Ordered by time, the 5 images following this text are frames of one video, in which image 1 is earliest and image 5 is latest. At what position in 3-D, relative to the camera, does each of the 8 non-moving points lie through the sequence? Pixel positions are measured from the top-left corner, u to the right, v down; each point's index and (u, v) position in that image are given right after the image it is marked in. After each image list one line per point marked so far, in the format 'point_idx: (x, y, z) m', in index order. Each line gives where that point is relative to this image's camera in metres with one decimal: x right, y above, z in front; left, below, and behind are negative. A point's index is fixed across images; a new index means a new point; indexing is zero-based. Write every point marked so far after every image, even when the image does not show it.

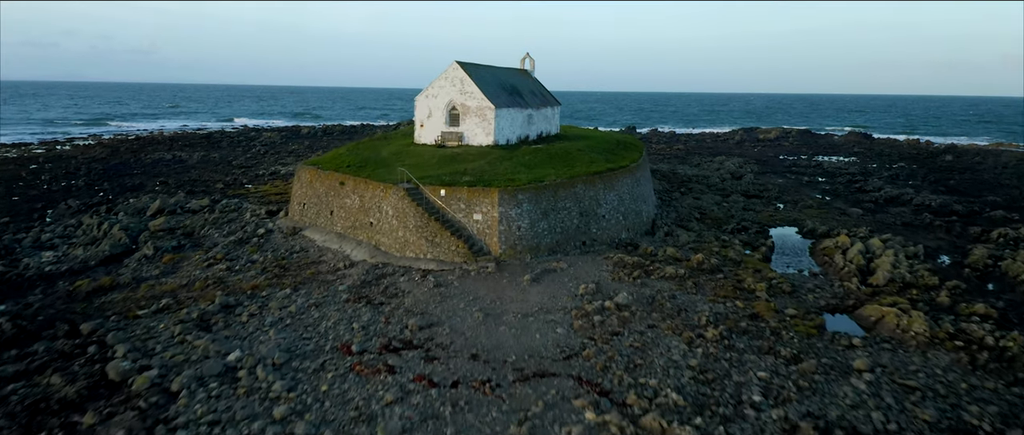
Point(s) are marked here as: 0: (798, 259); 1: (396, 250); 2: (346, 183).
0: (+4.6, -0.7, +19.7) m
1: (-1.6, -0.5, +17.2) m
2: (-2.6, +0.5, +18.9) m
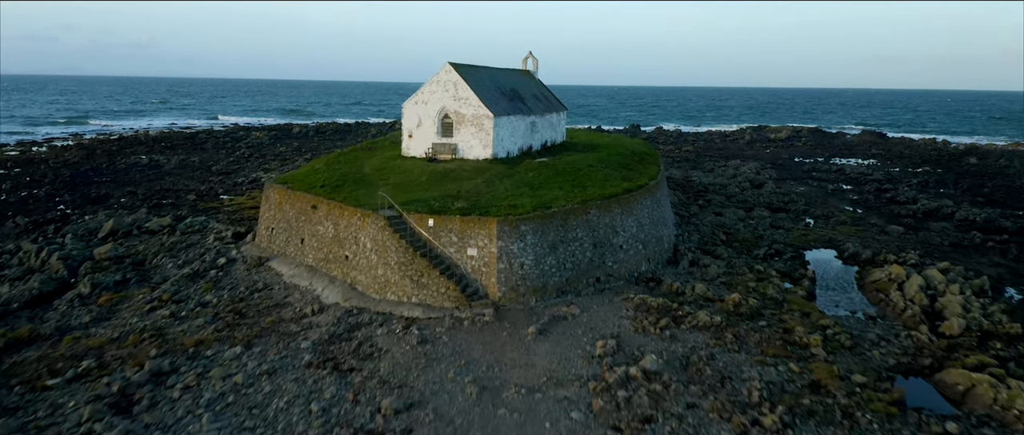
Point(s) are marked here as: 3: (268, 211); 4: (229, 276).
0: (+4.6, -1.1, +16.9) m
1: (-1.6, -0.9, +14.4) m
2: (-2.6, +0.1, +16.1) m
3: (-3.6, +0.1, +18.0) m
4: (-3.8, -0.8, +16.4) m
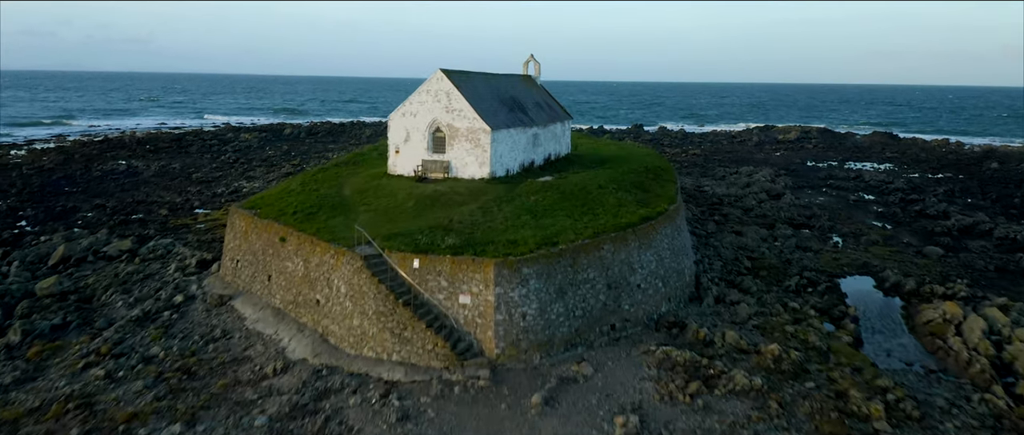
0: (+4.6, -1.5, +14.7) m
1: (-1.6, -1.3, +12.2) m
2: (-2.6, -0.2, +13.9) m
3: (-3.6, -0.3, +15.8) m
4: (-3.8, -1.2, +14.2) m
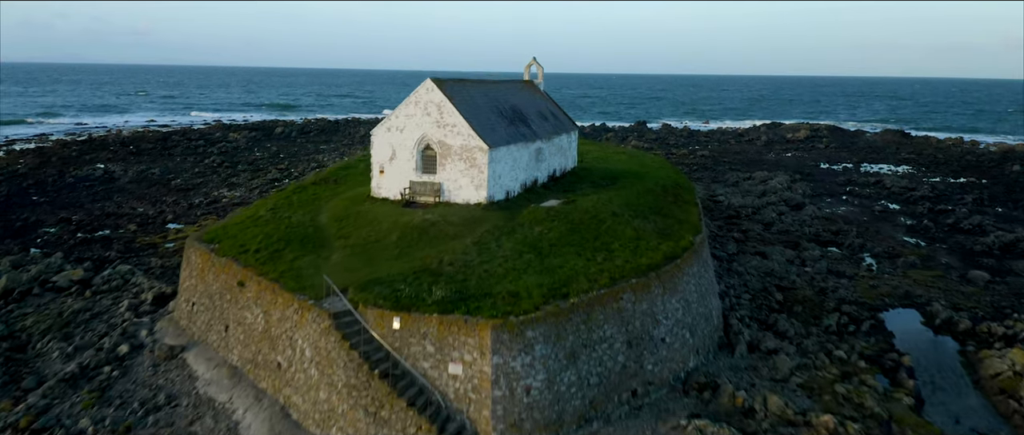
0: (+4.7, -1.9, +12.5) m
1: (-1.6, -1.7, +10.0) m
2: (-2.6, -0.6, +11.7) m
3: (-3.6, -0.7, +13.6) m
4: (-3.8, -1.6, +12.0) m
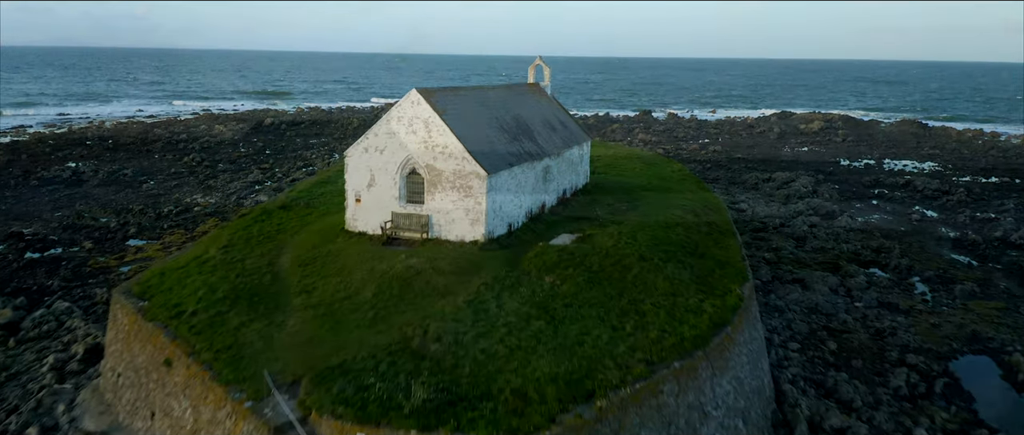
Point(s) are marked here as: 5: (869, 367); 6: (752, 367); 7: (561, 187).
0: (+4.7, -2.3, +9.9) m
1: (-1.6, -2.2, +7.4) m
2: (-2.5, -1.1, +9.1) m
3: (-3.6, -1.1, +11.0) m
4: (-3.8, -2.0, +9.4) m
5: (+4.0, -1.6, +13.3) m
6: (+2.1, -1.3, +10.5) m
7: (+0.6, +0.4, +15.7) m
